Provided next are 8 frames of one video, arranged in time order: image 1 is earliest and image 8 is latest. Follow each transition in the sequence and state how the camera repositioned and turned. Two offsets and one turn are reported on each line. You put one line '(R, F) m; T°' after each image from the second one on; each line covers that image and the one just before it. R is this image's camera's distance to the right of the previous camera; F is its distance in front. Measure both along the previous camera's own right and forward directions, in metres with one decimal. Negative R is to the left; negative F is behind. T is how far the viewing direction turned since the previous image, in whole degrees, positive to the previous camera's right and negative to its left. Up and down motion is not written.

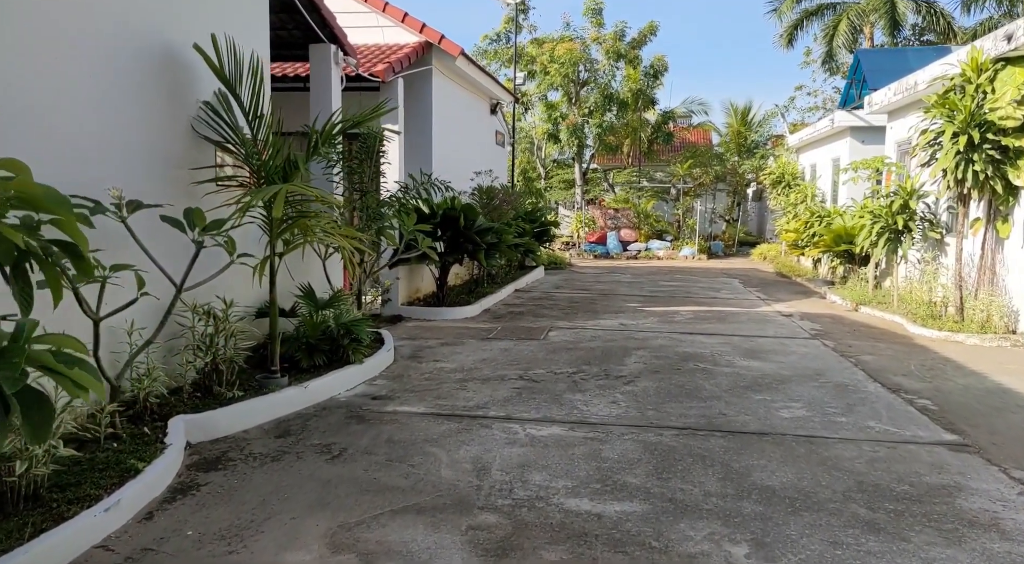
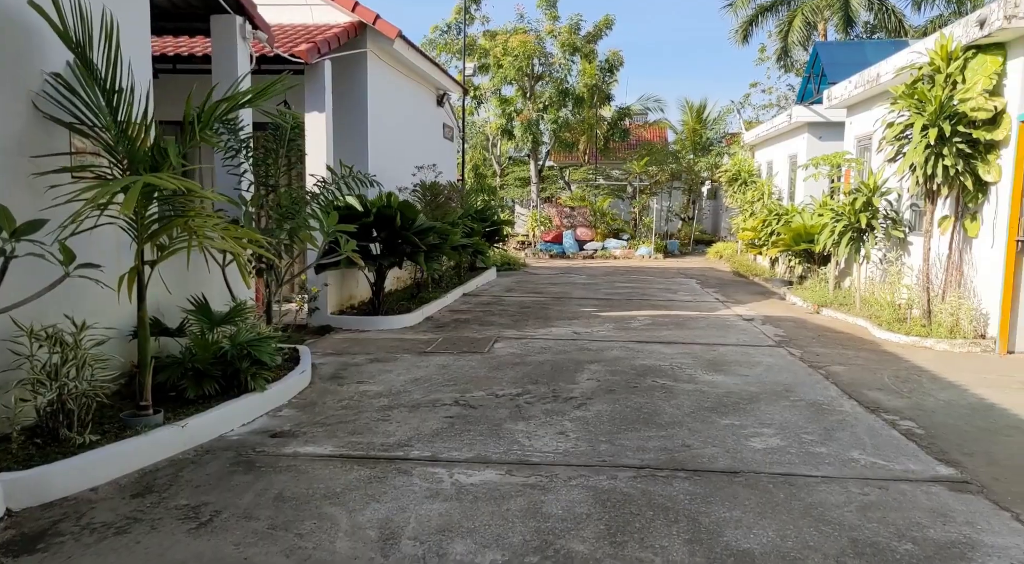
(+0.2, +0.7) m; +3°
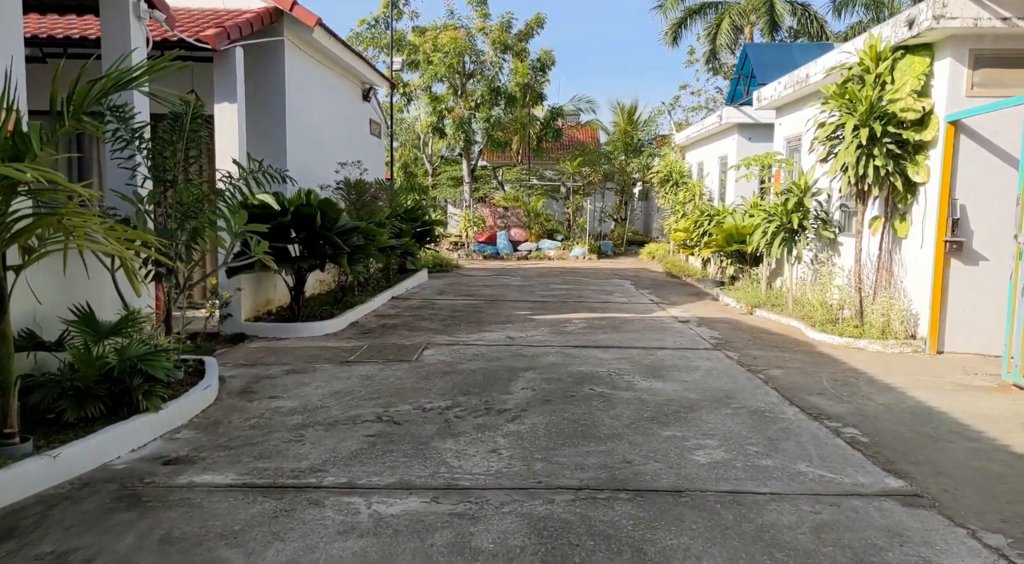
(0.0, +0.3) m; +5°
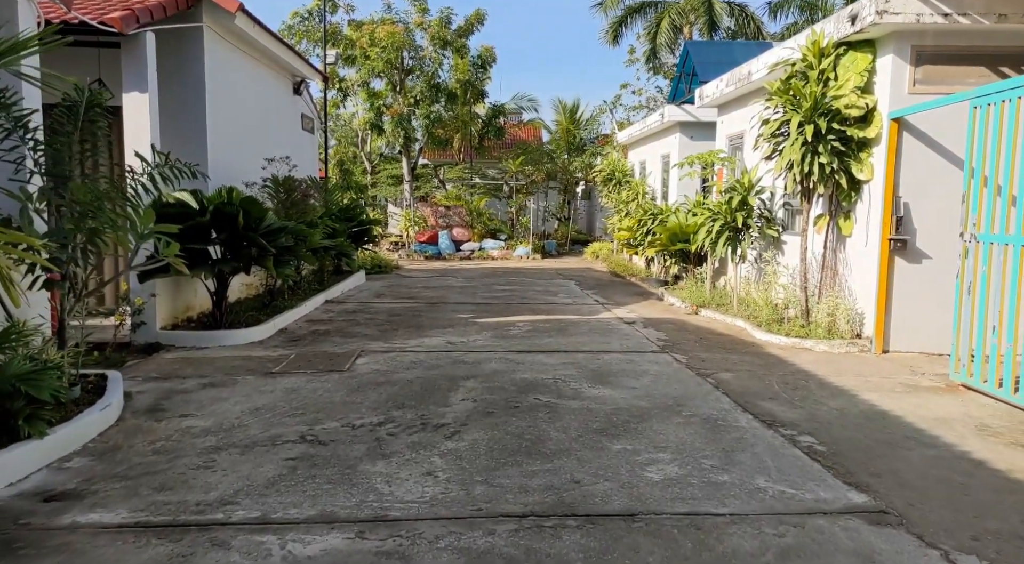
(0.0, +0.3) m; +4°
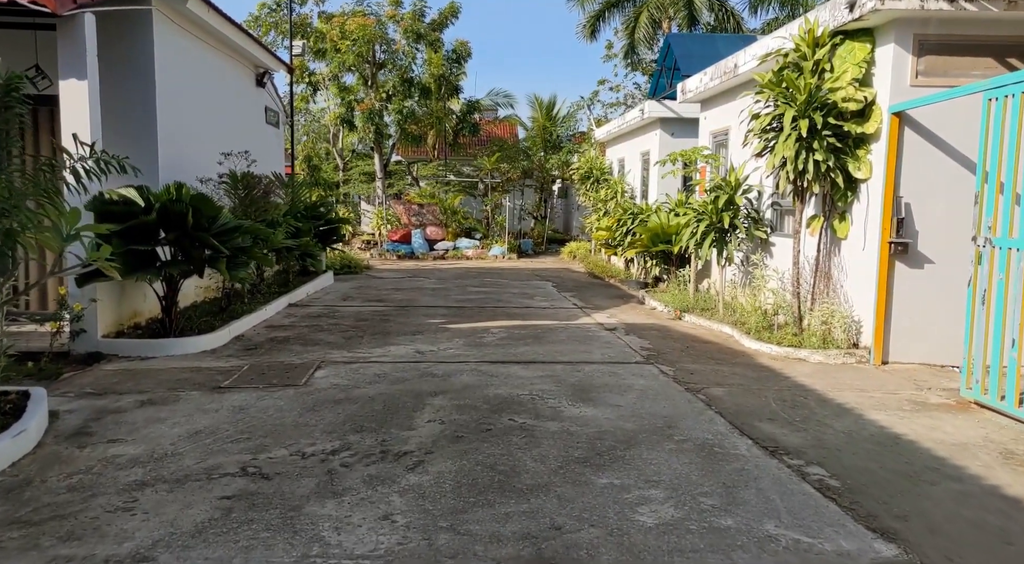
(0.0, +0.5) m; +2°
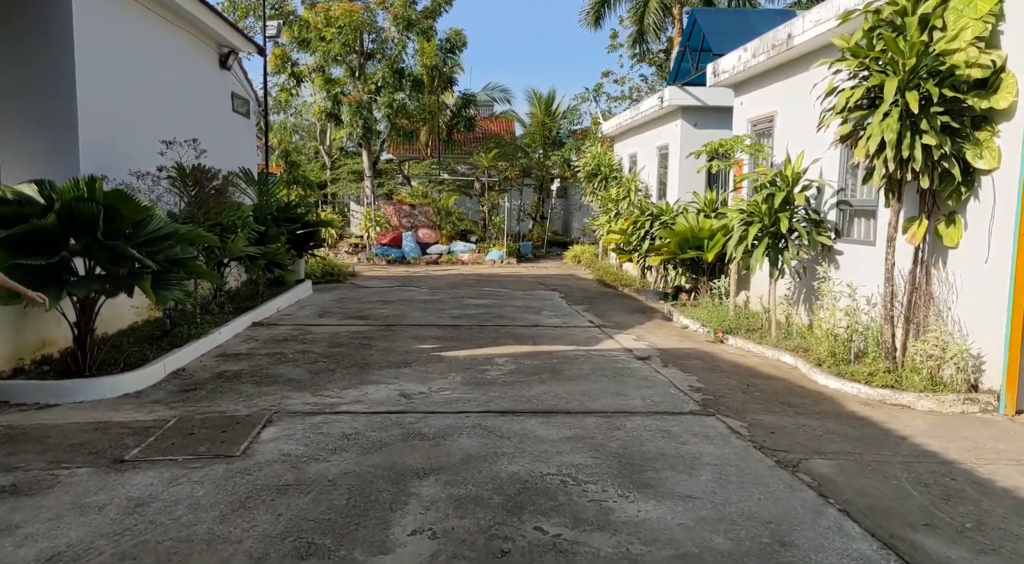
(-0.1, +1.5) m; 0°
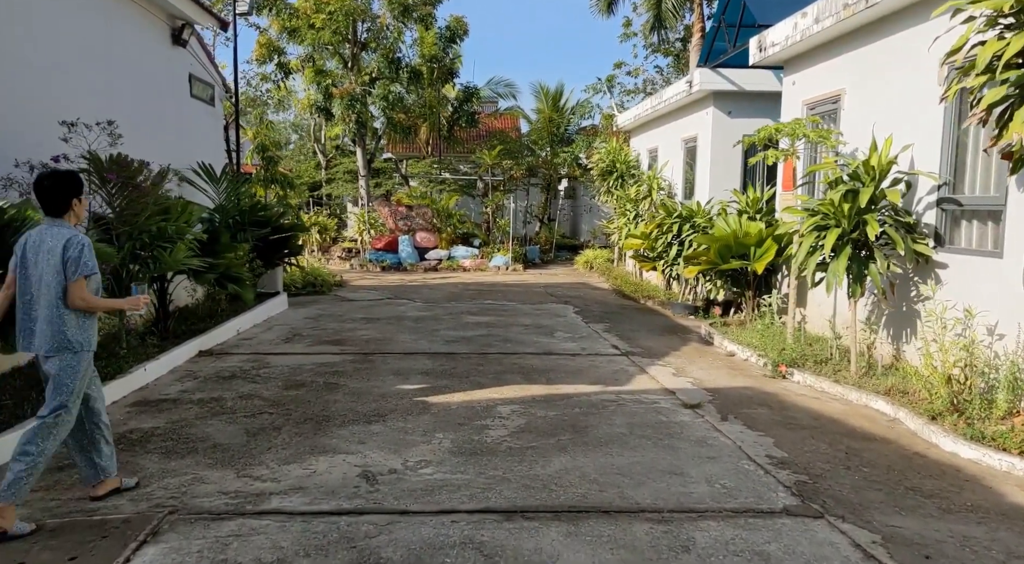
(0.0, +1.6) m; 0°
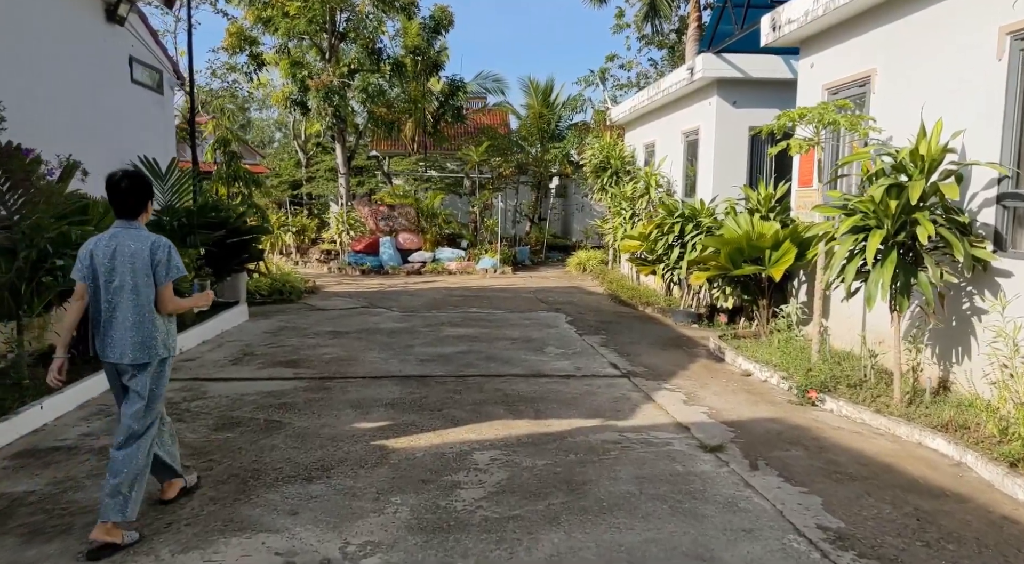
(+0.1, +0.9) m; +1°
